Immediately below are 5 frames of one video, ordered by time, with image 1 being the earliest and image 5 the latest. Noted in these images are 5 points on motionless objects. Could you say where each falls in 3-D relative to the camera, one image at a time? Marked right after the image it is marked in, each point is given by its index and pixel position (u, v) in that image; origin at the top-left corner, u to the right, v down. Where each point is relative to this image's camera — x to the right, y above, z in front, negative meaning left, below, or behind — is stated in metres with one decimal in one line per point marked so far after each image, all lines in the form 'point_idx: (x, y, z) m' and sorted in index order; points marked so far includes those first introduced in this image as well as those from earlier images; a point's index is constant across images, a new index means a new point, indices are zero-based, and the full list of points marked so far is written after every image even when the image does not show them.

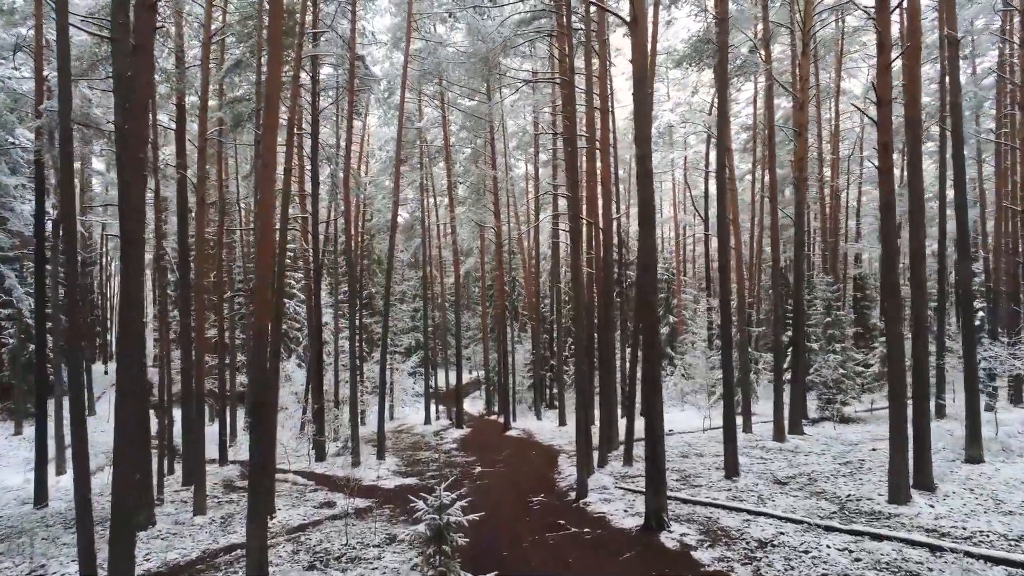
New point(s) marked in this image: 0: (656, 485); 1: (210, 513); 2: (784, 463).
0: (+2.0, -2.7, +7.3) m
1: (-5.7, -4.3, +10.2) m
2: (+5.3, -3.4, +10.5) m
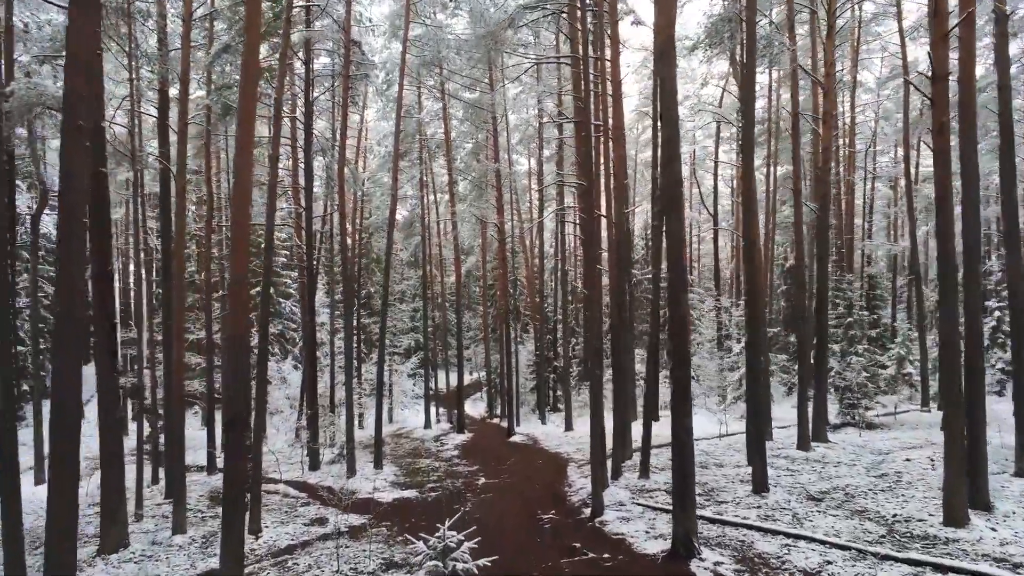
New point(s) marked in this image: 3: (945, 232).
0: (+2.1, -2.7, +6.5) m
1: (-5.6, -4.3, +9.4) m
2: (+5.4, -3.4, +9.7) m
3: (+5.6, +0.7, +7.0) m
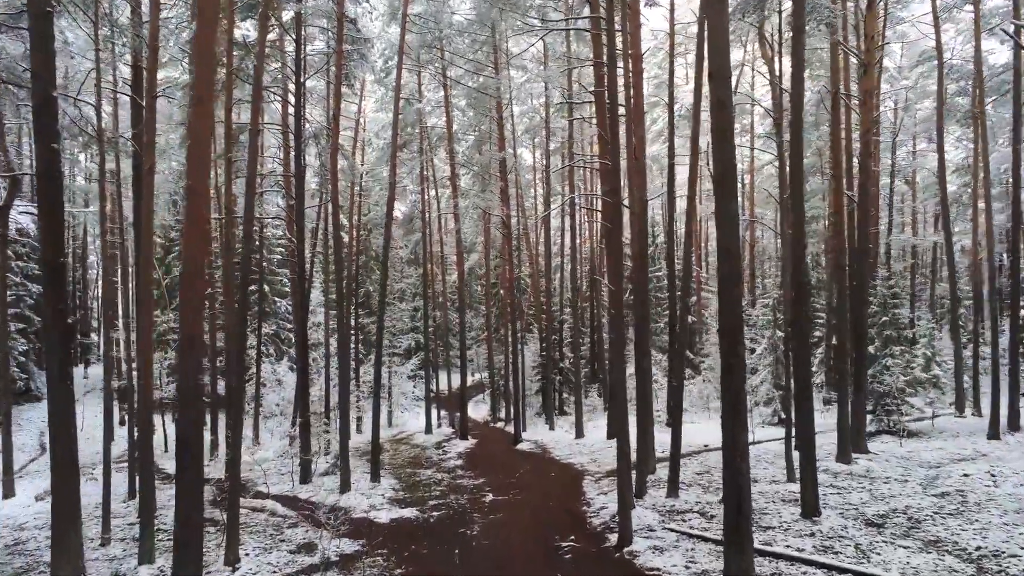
0: (+2.3, -2.6, +5.4) m
1: (-5.4, -4.2, +8.3) m
2: (+5.6, -3.3, +8.6) m
3: (+5.8, +0.8, +5.9) m
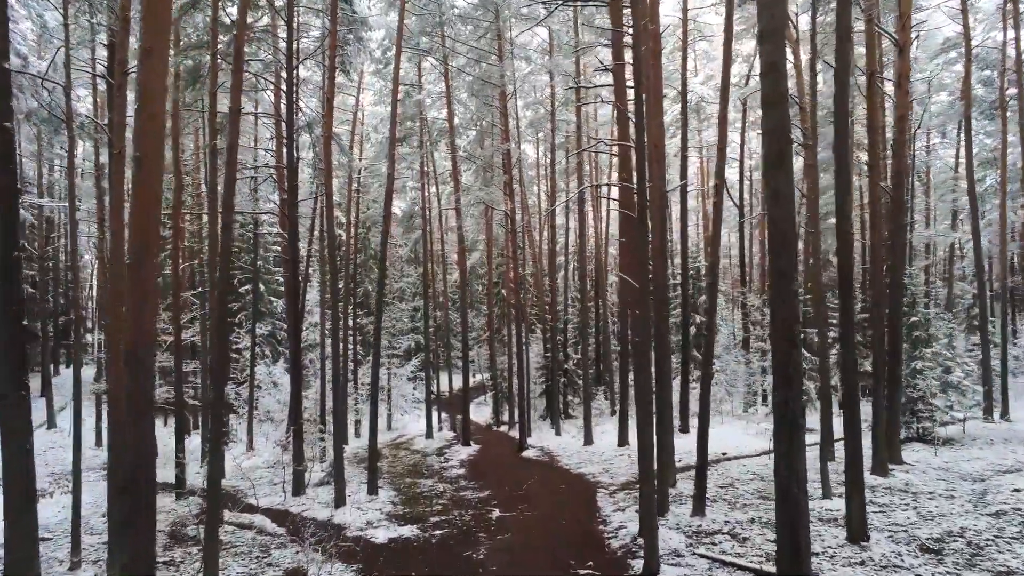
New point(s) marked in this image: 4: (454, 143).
0: (+2.4, -2.6, +4.6) m
1: (-5.2, -4.2, +7.5) m
2: (+5.8, -3.3, +7.8) m
3: (+5.9, +0.8, +5.1) m
4: (-2.2, +5.4, +19.9) m
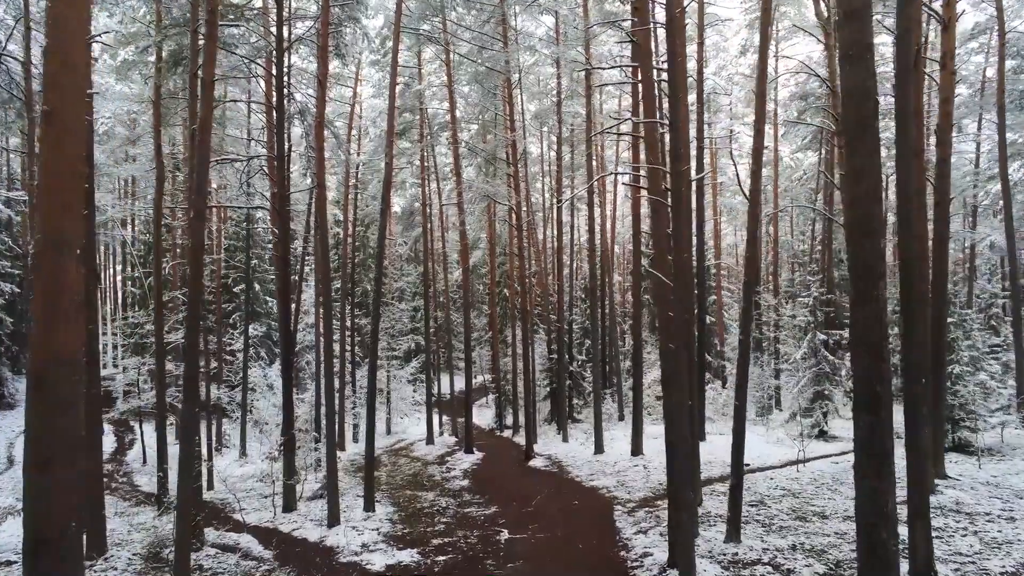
0: (+2.6, -2.5, +3.8) m
1: (-5.1, -4.1, +6.6) m
2: (+5.9, -3.3, +6.9) m
3: (+6.1, +0.8, +4.2) m
4: (-2.0, +5.4, +19.0) m
